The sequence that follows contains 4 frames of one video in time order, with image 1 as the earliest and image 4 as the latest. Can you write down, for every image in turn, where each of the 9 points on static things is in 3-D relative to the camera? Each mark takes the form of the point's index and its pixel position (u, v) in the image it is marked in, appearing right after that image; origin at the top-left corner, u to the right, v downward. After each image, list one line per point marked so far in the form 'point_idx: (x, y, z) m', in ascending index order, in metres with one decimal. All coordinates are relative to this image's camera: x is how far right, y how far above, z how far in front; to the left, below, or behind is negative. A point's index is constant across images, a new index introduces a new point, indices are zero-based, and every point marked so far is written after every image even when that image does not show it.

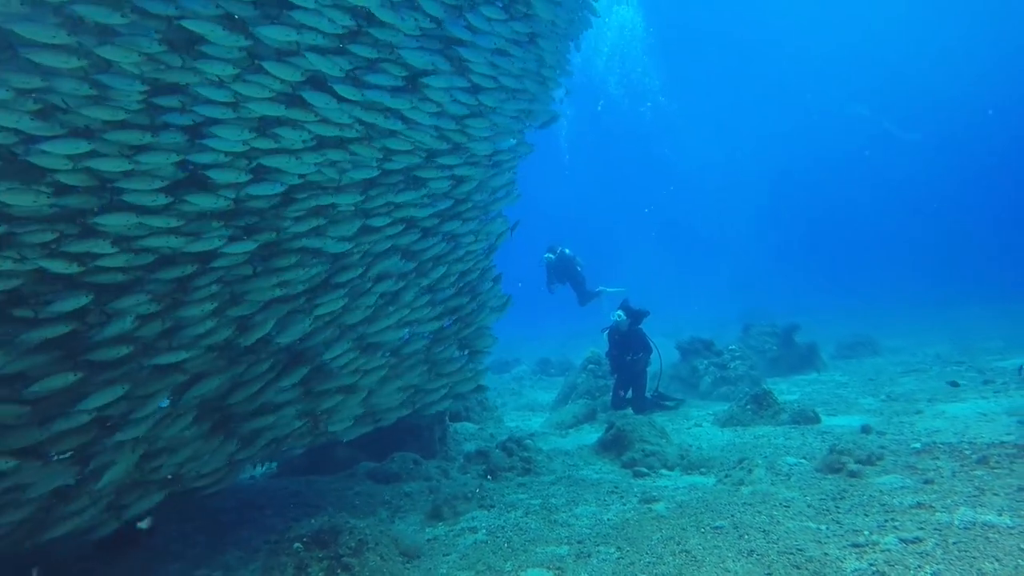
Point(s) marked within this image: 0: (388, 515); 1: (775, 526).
0: (-1.1, -2.0, +6.0) m
1: (+1.8, -1.7, +4.8) m
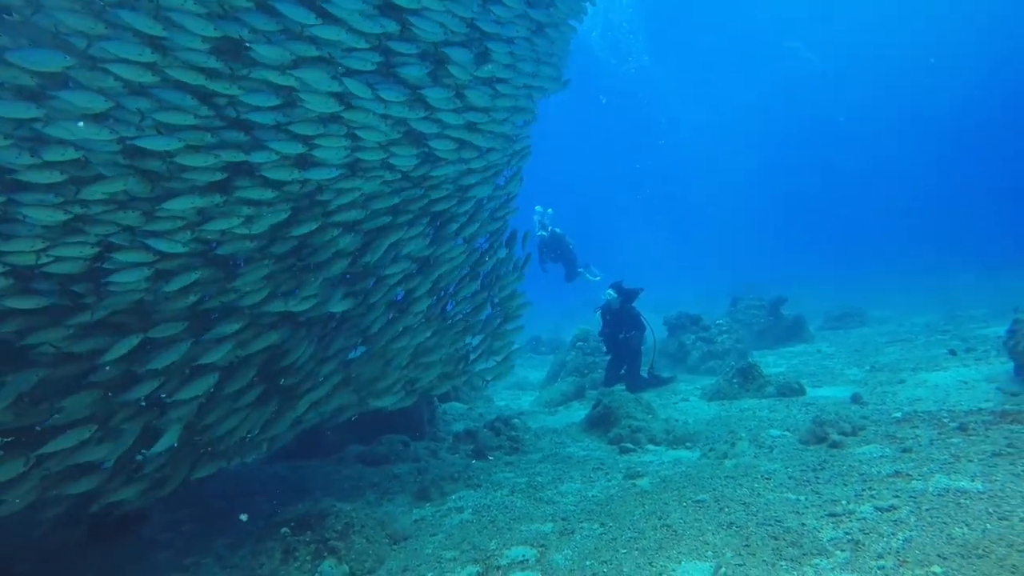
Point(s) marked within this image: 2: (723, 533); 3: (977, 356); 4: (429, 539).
0: (-1.2, -1.8, +6.1) m
1: (+1.7, -1.5, +4.9) m
2: (+1.3, -1.6, +4.4) m
3: (+5.0, -0.7, +7.5) m
4: (-0.6, -1.9, +5.3) m
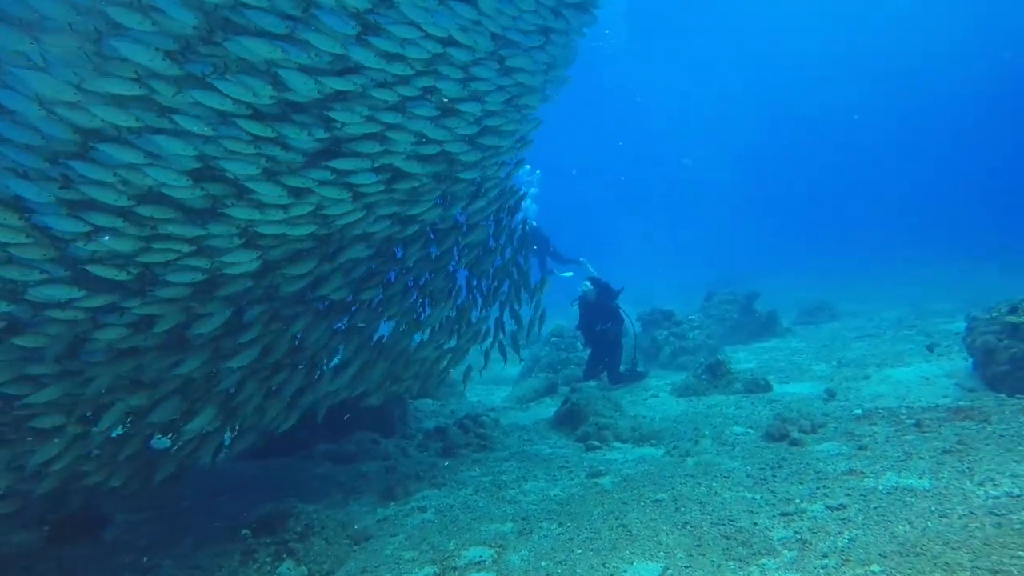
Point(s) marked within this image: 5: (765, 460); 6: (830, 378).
0: (-1.5, -1.8, +6.1) m
1: (+1.4, -1.5, +4.8) m
2: (+1.0, -1.5, +4.4) m
3: (+4.7, -0.7, +7.5) m
4: (-1.0, -1.9, +5.3) m
5: (+1.9, -1.3, +5.3) m
6: (+3.3, -0.9, +7.2) m
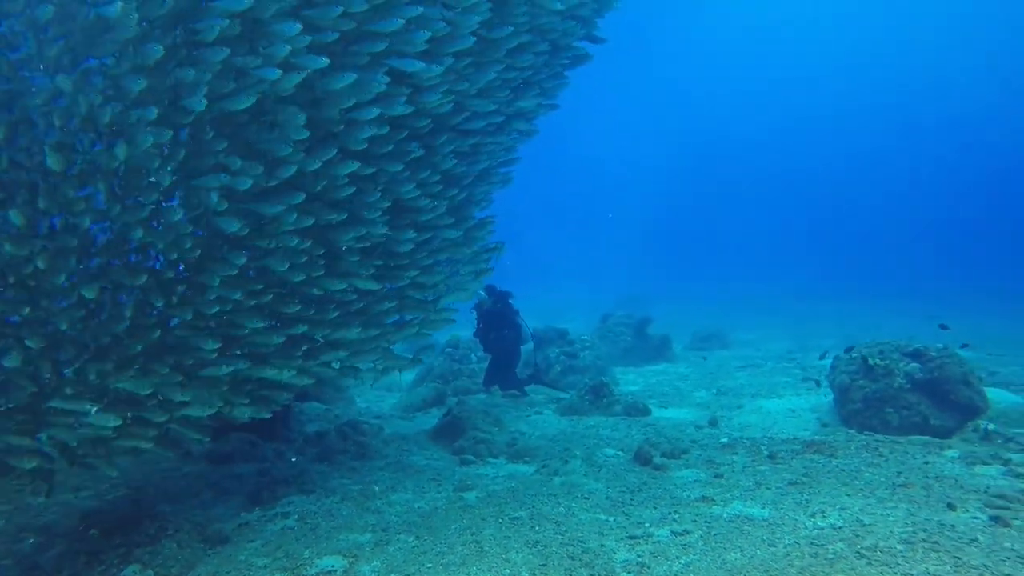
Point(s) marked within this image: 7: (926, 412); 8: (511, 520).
0: (-0.5, -1.9, +8.3) m
1: (+2.1, -2.2, +6.6) m
2: (+1.6, -2.2, +6.2) m
3: (+5.9, -1.8, +8.5) m
4: (-0.2, -2.2, +7.5) m
5: (+2.8, -2.1, +6.9) m
6: (+4.5, -1.8, +8.5) m
7: (+4.5, -1.4, +7.5) m
8: (0.0, -2.1, +6.2) m
